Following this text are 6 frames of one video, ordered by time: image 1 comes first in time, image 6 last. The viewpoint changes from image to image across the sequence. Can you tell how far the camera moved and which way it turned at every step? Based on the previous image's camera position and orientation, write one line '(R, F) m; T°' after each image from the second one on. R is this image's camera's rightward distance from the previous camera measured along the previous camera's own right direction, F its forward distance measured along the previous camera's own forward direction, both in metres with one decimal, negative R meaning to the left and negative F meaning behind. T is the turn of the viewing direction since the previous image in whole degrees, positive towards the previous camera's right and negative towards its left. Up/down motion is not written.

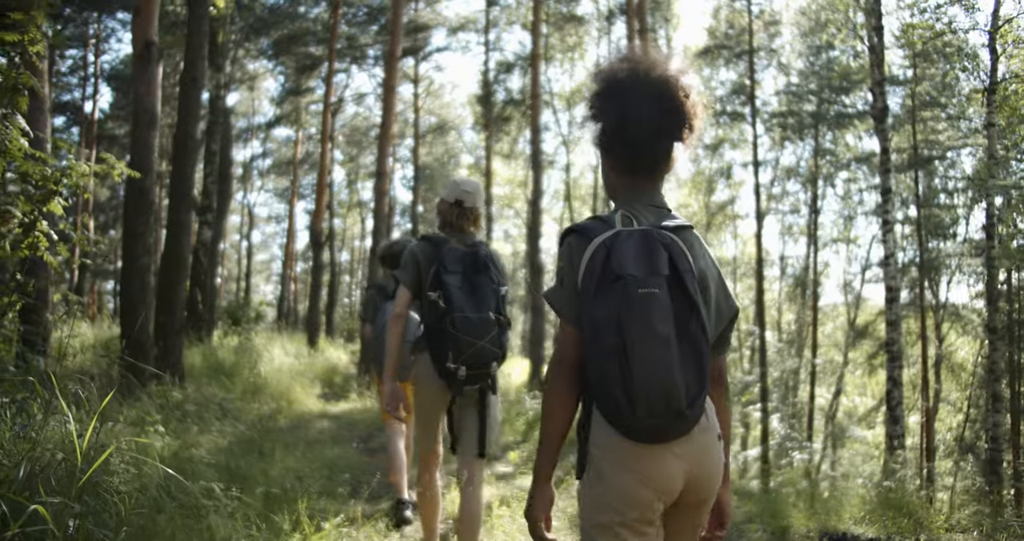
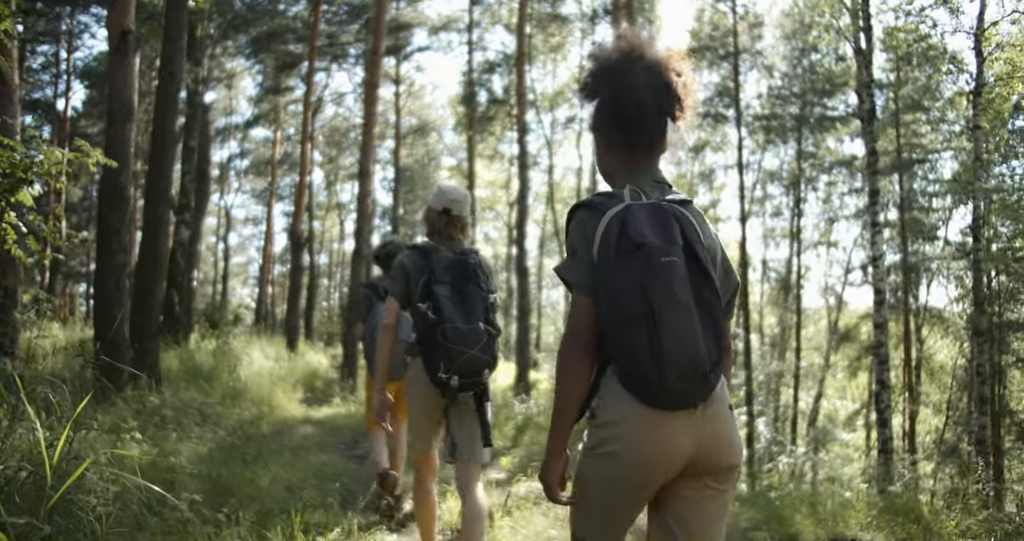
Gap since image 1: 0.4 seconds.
(-0.1, +0.3) m; +1°
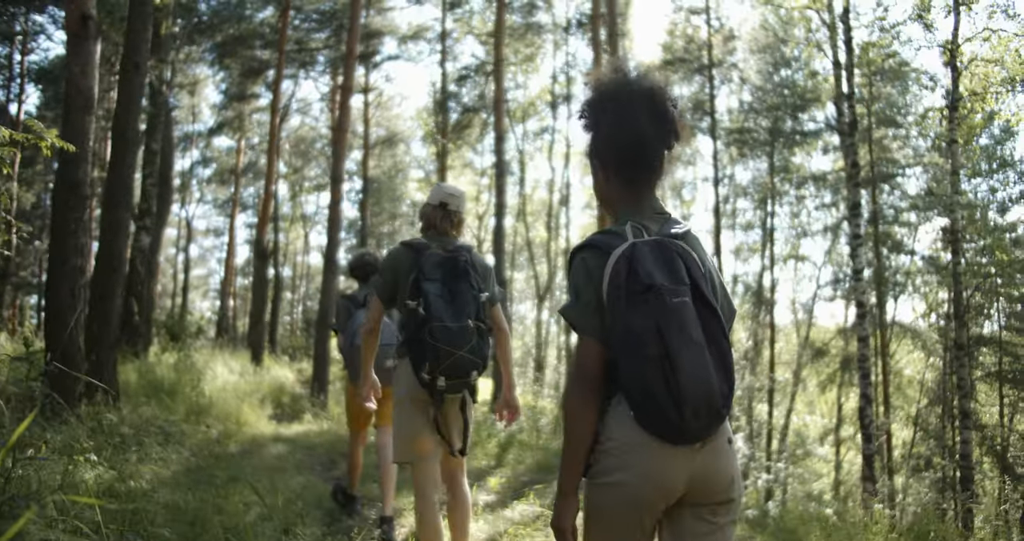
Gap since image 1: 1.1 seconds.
(-0.2, +0.5) m; +2°
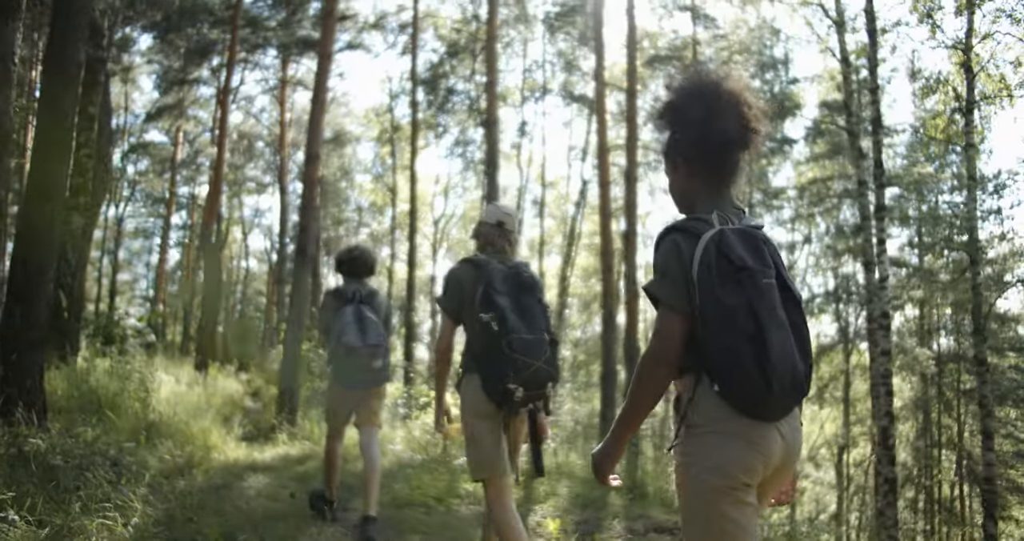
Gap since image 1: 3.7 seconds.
(-0.9, +1.9) m; +4°
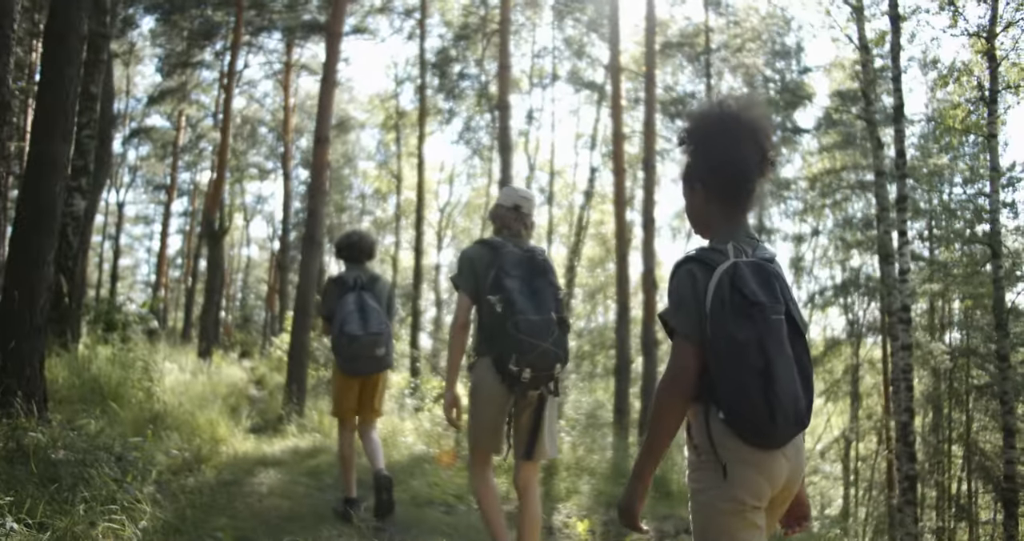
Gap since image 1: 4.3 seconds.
(-0.2, +0.3) m; 0°
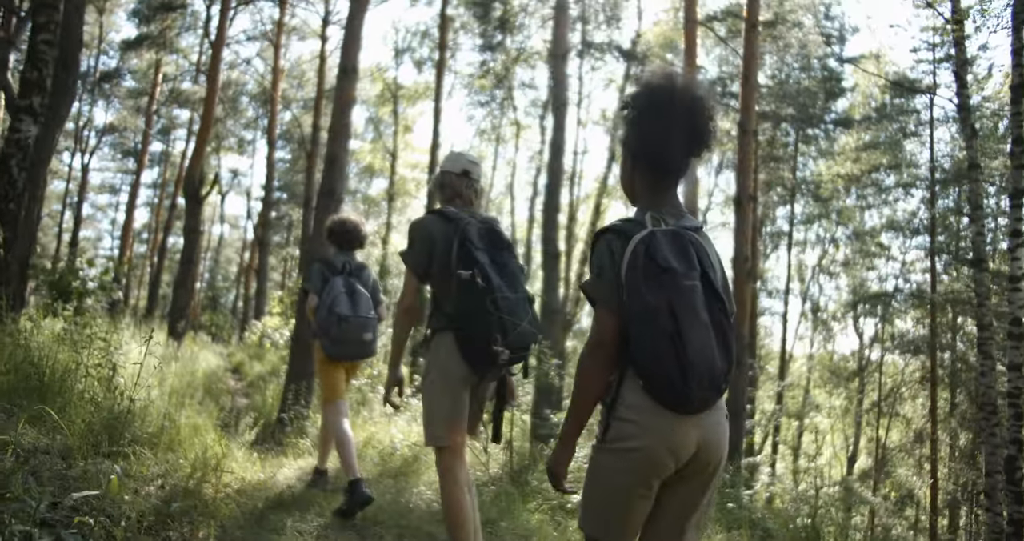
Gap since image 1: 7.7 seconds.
(-0.9, +2.3) m; +2°
